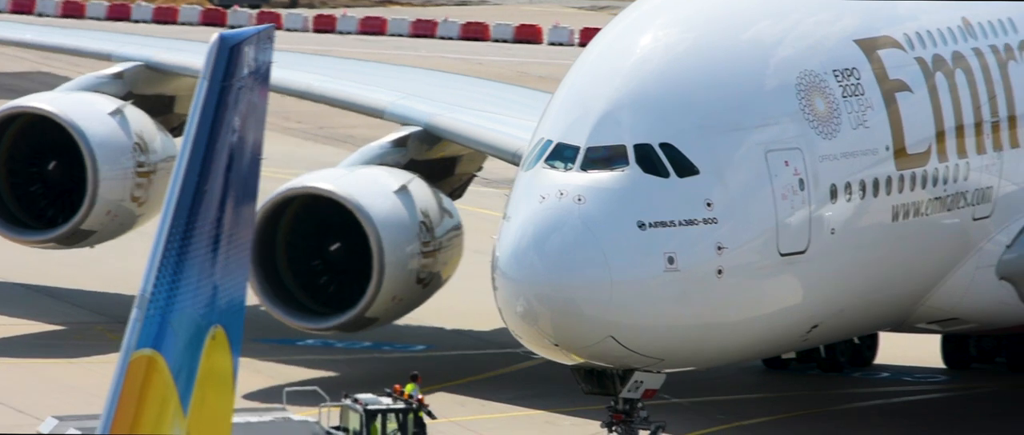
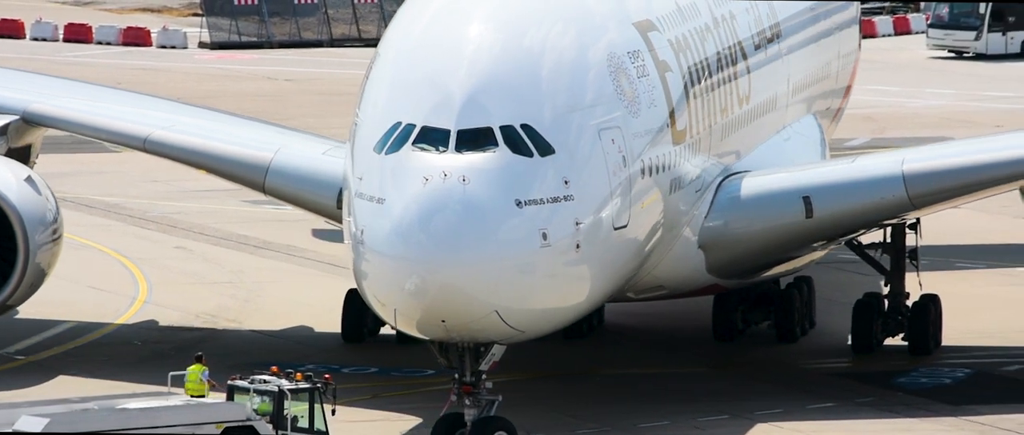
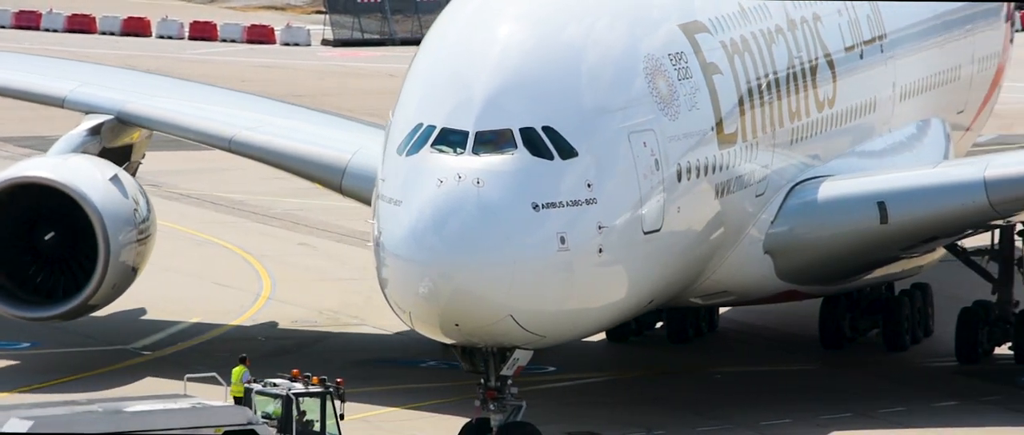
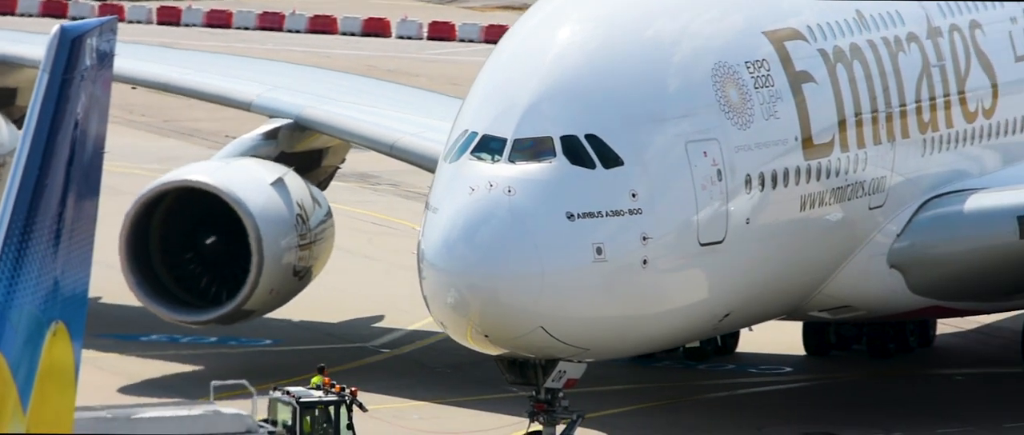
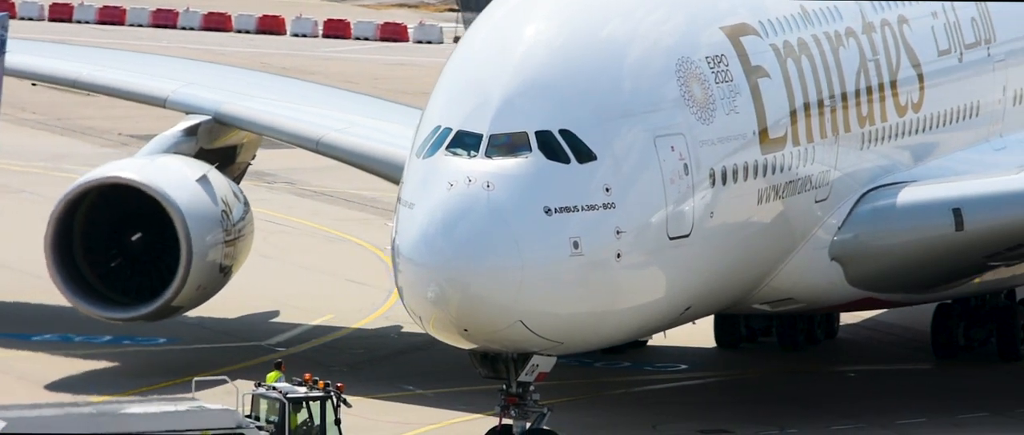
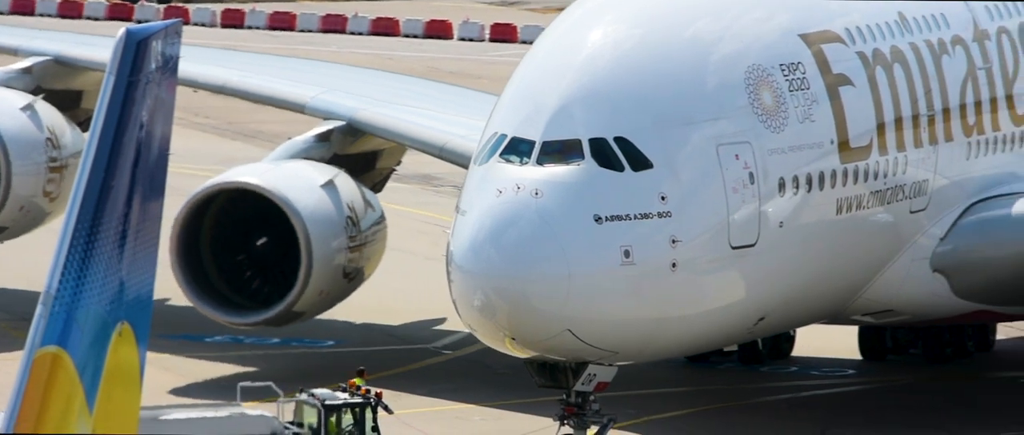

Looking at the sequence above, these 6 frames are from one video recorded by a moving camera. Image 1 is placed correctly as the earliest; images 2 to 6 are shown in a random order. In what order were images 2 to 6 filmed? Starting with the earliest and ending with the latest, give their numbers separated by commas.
6, 4, 5, 3, 2
